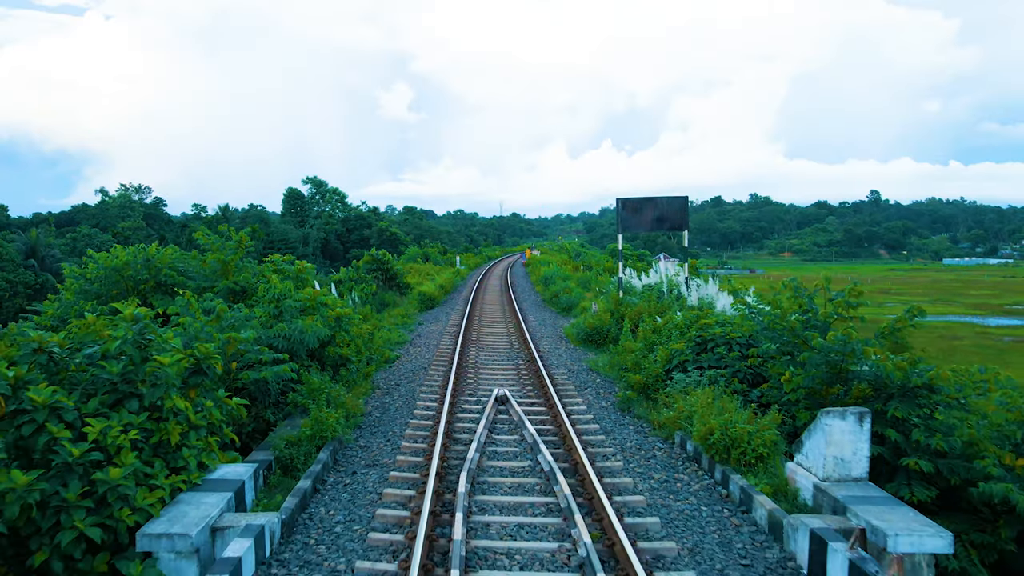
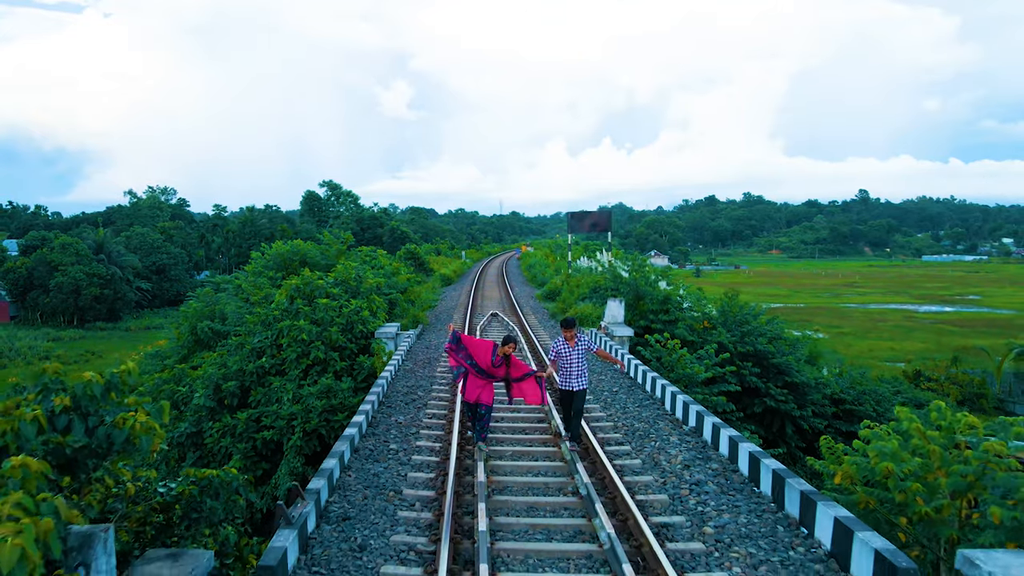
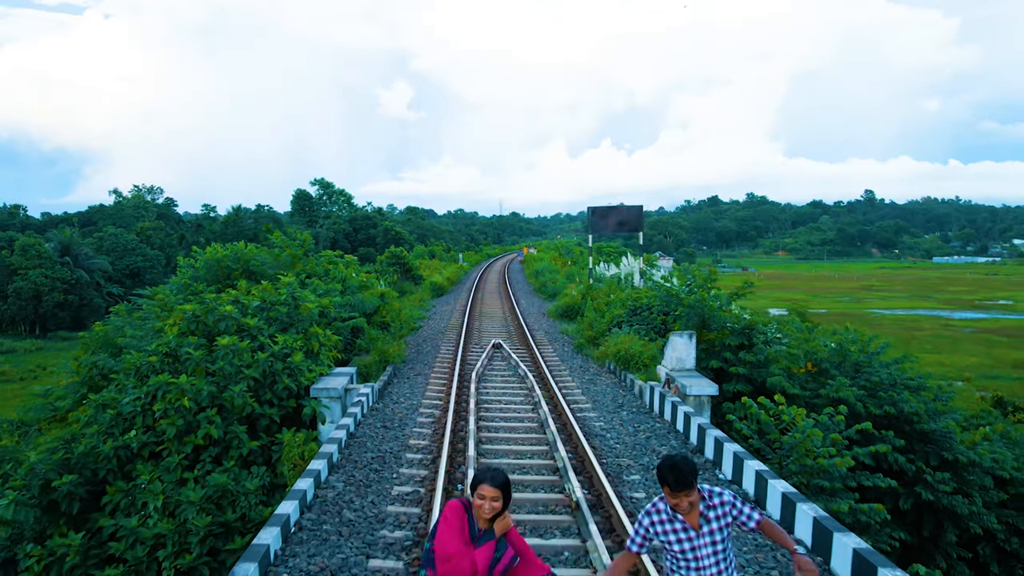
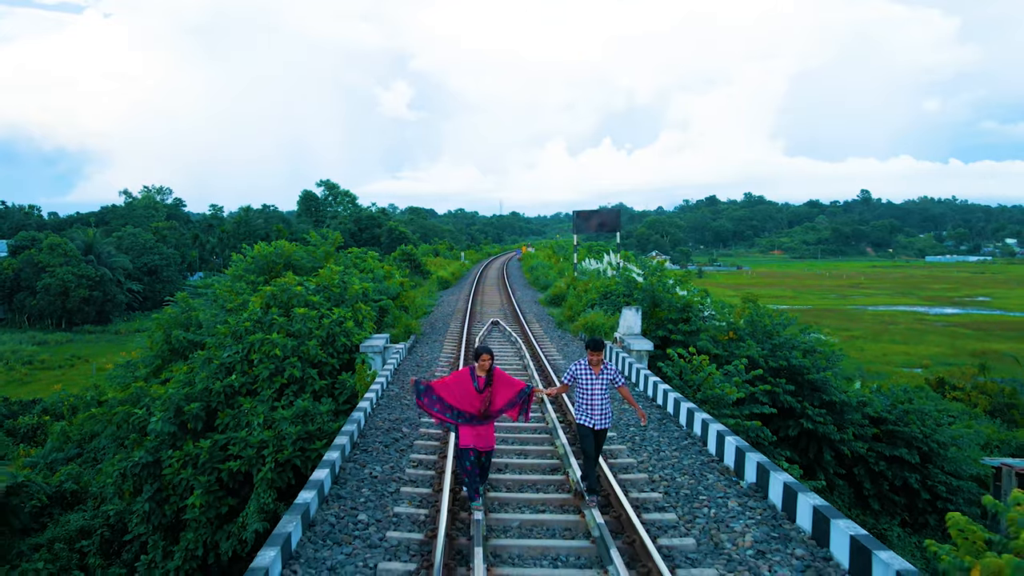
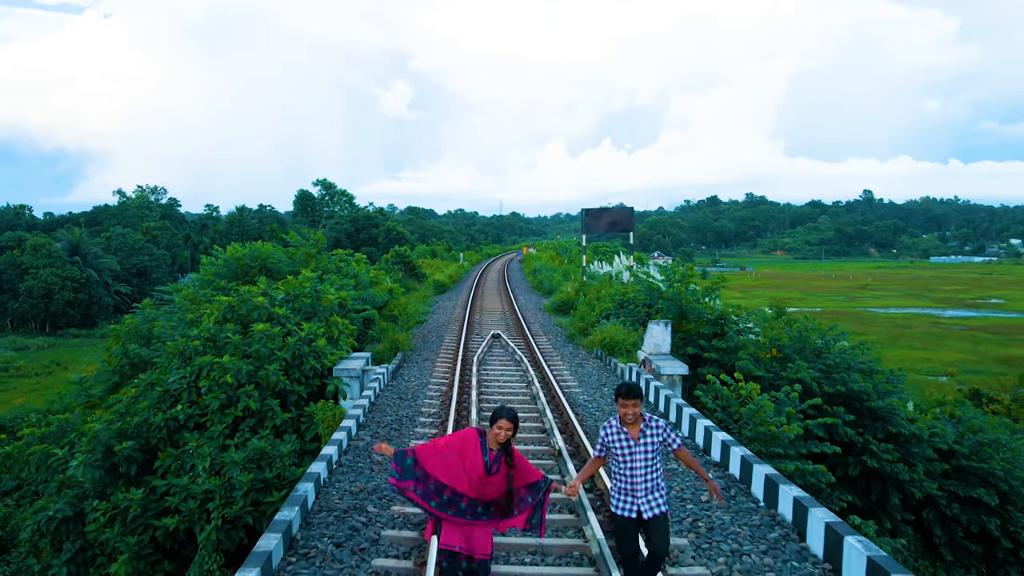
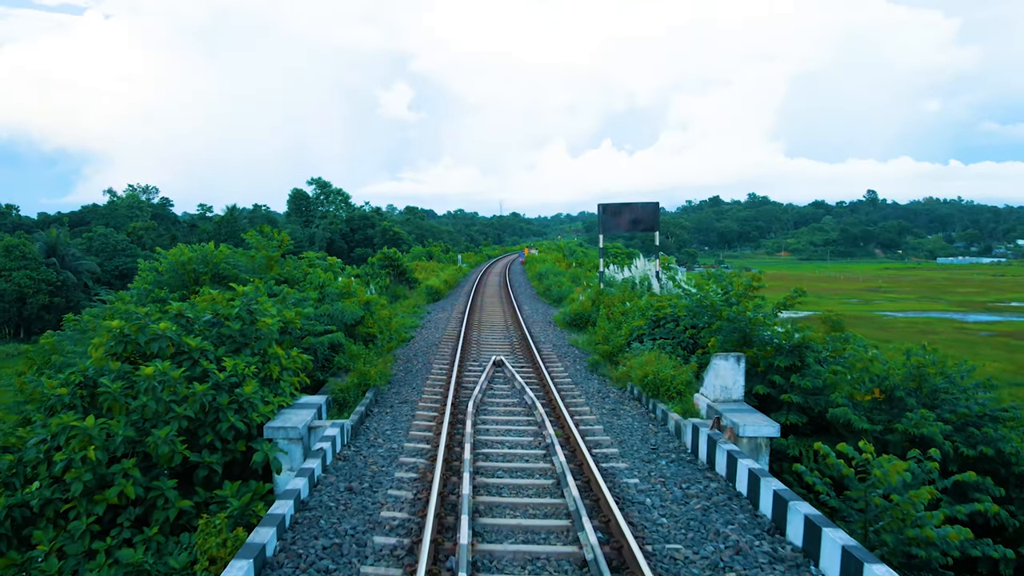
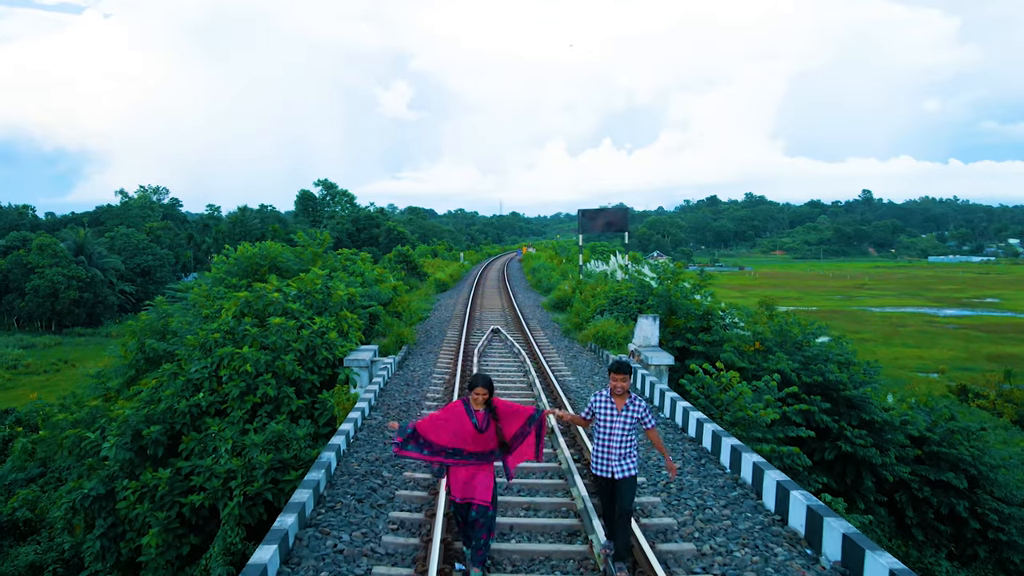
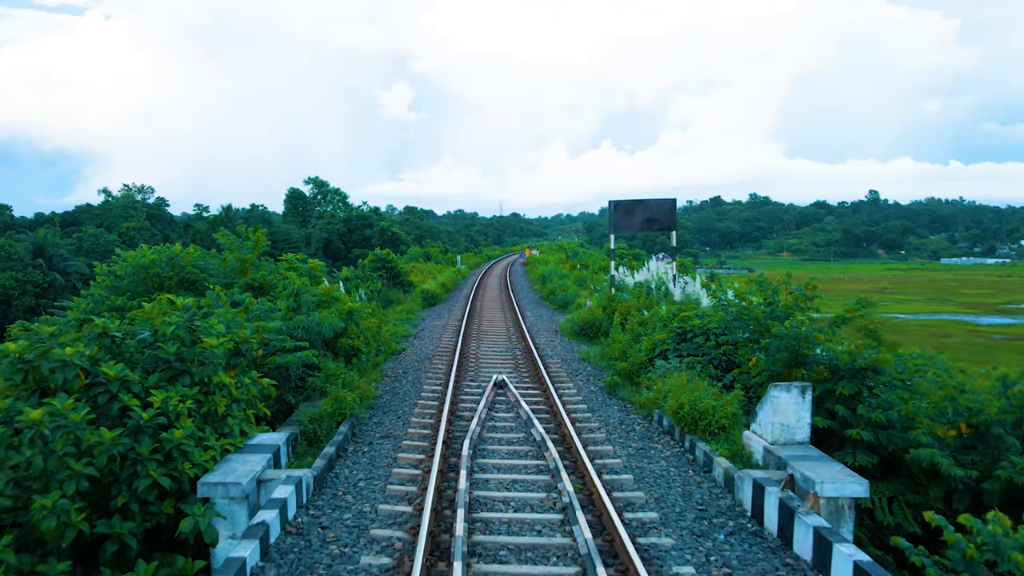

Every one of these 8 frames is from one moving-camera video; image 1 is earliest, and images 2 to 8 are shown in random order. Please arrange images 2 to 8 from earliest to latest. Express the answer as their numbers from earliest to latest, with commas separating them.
8, 6, 3, 5, 7, 4, 2
